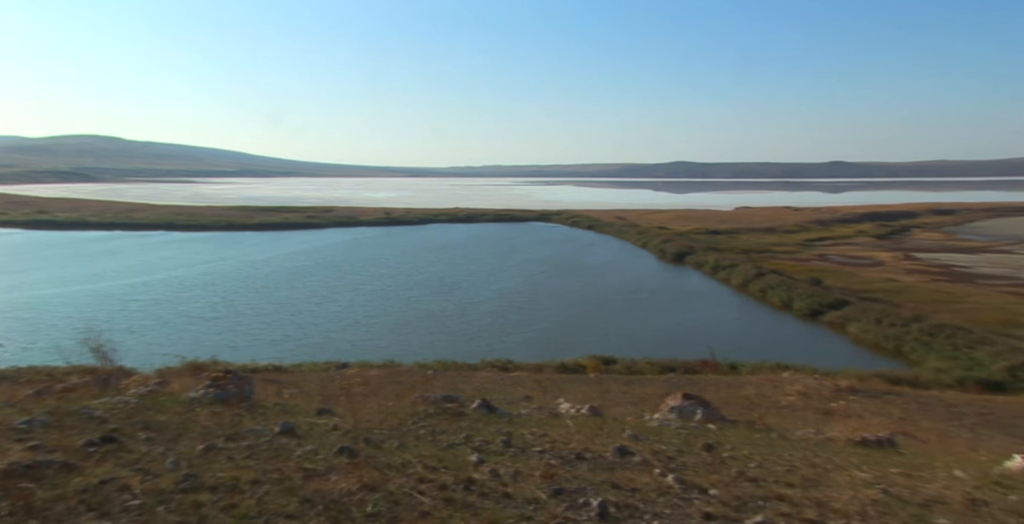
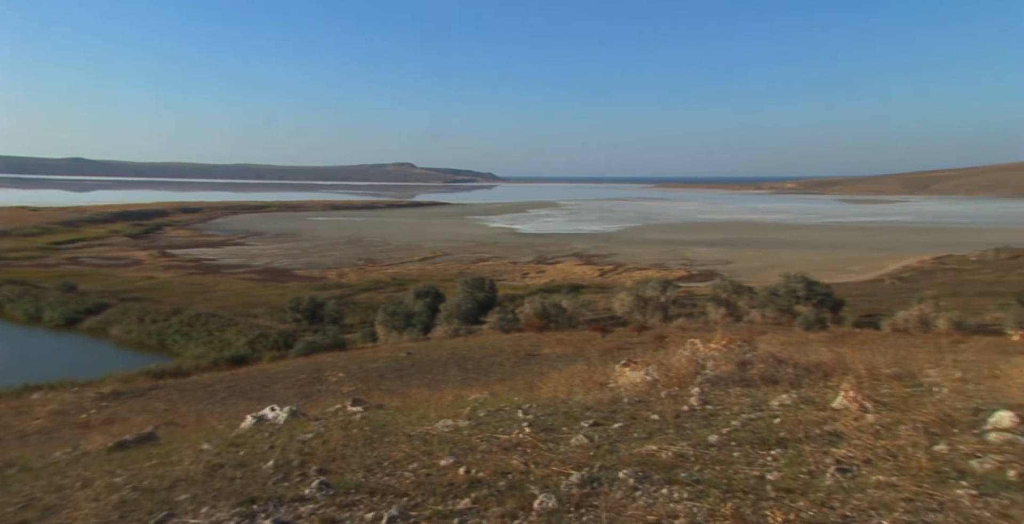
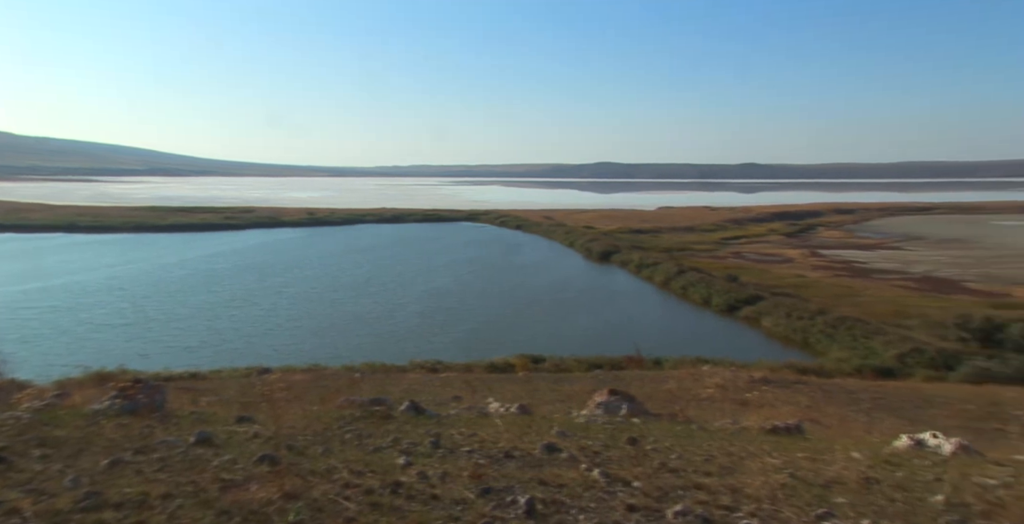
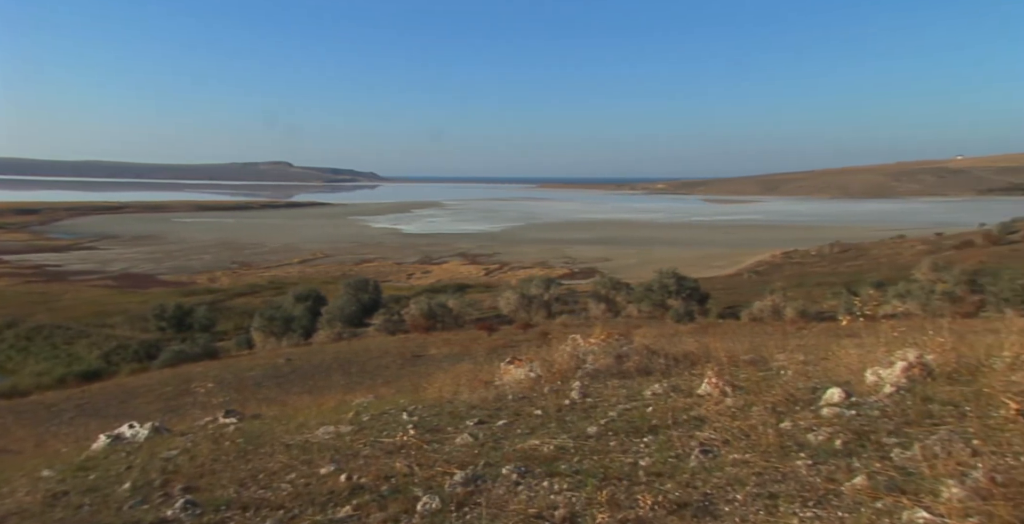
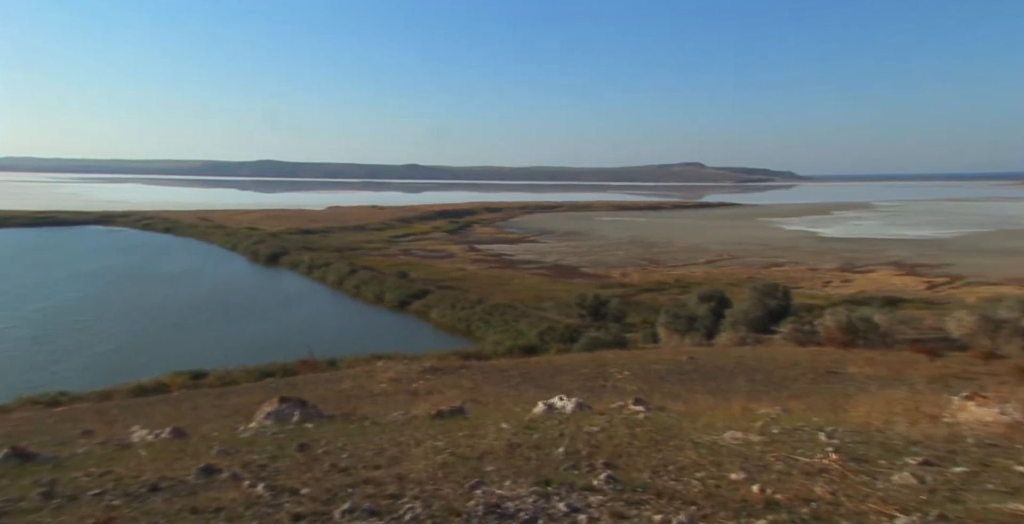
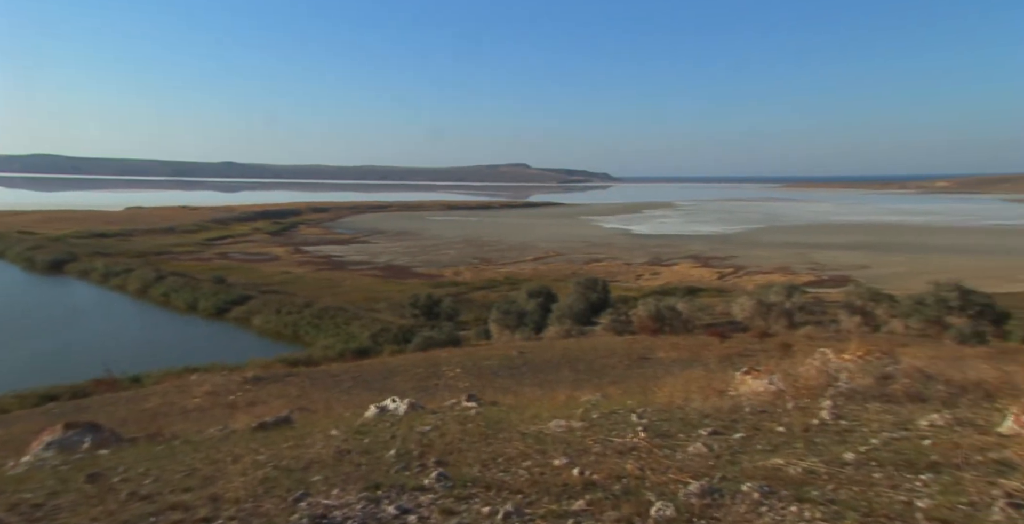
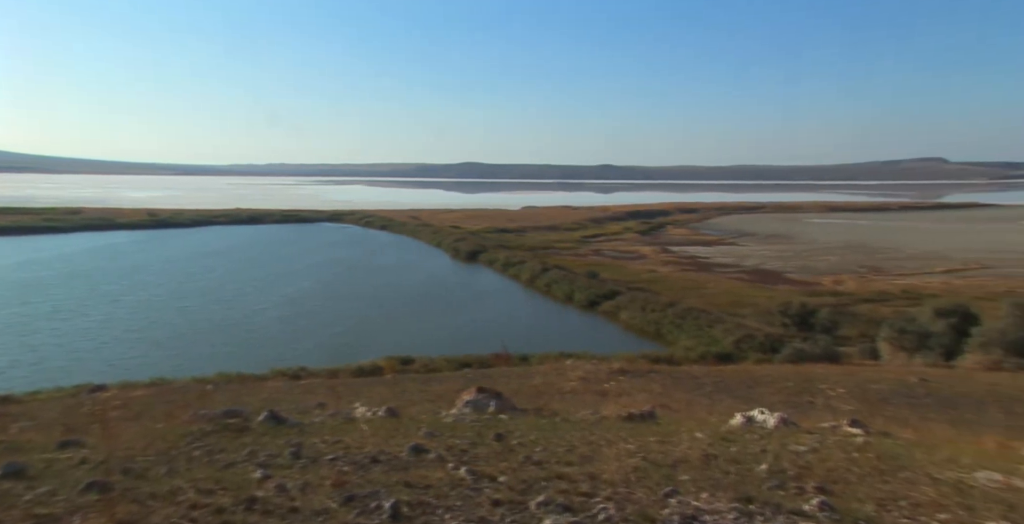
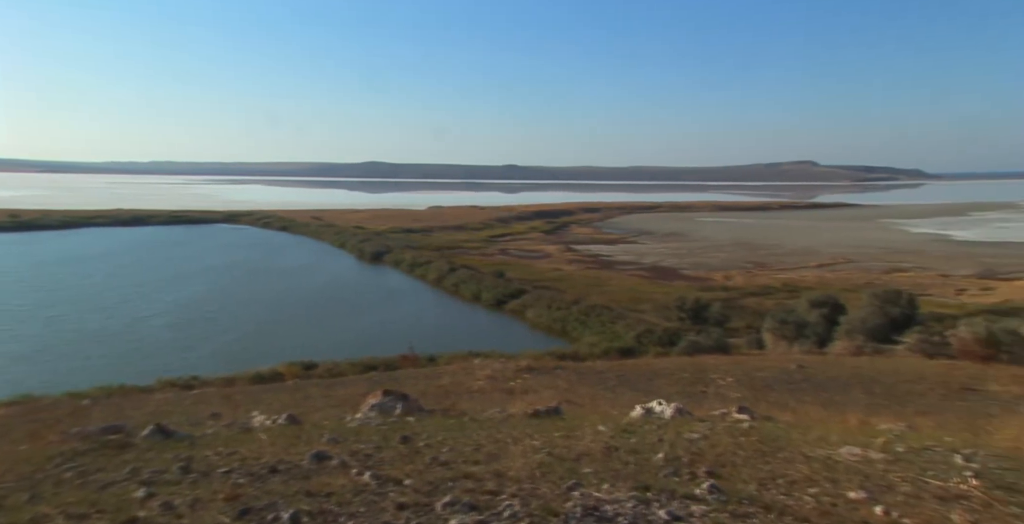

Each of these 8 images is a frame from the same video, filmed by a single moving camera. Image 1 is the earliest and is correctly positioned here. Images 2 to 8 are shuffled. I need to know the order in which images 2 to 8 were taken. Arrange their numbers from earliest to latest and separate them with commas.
3, 7, 8, 5, 6, 2, 4
